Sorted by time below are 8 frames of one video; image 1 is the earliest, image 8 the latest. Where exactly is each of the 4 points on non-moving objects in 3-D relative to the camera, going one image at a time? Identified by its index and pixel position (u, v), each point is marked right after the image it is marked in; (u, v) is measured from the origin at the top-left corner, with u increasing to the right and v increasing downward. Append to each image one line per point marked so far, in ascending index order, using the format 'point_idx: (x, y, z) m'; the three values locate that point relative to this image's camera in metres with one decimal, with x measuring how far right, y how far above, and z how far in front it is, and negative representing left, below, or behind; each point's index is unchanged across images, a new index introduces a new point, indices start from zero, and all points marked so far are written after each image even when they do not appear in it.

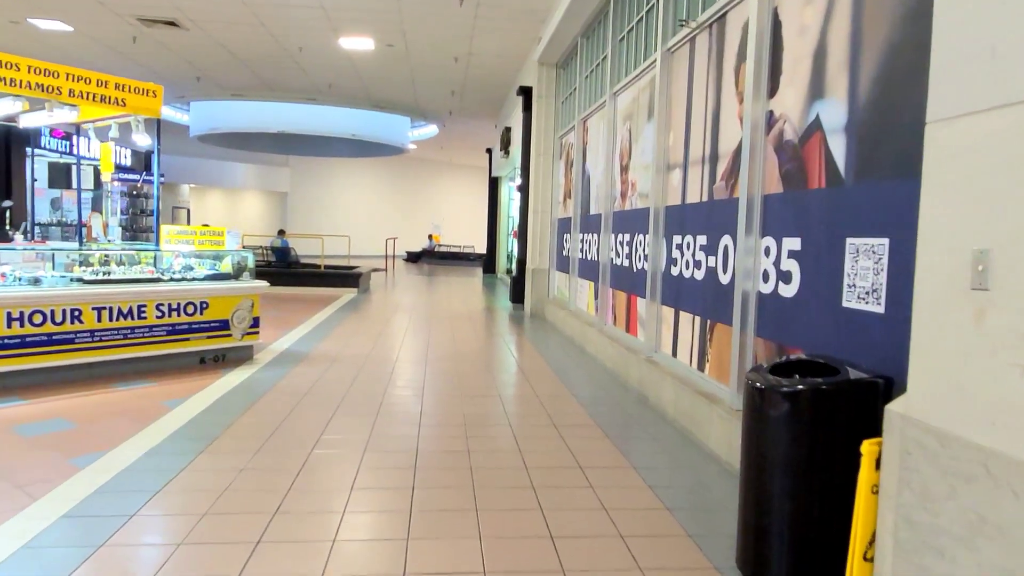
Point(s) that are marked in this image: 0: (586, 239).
0: (+0.8, +0.5, +7.4) m
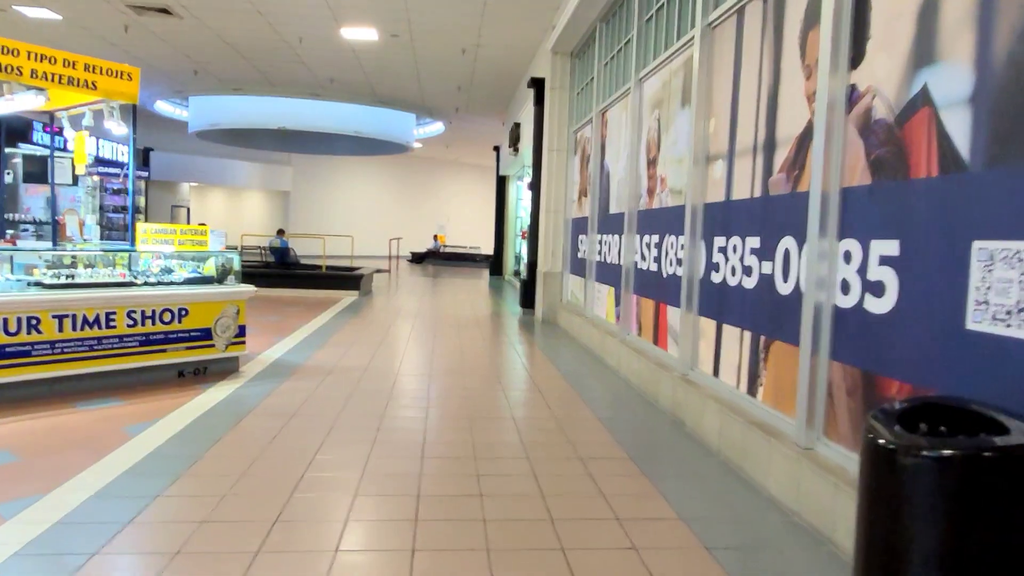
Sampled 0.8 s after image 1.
0: (+0.9, +0.4, +6.8) m
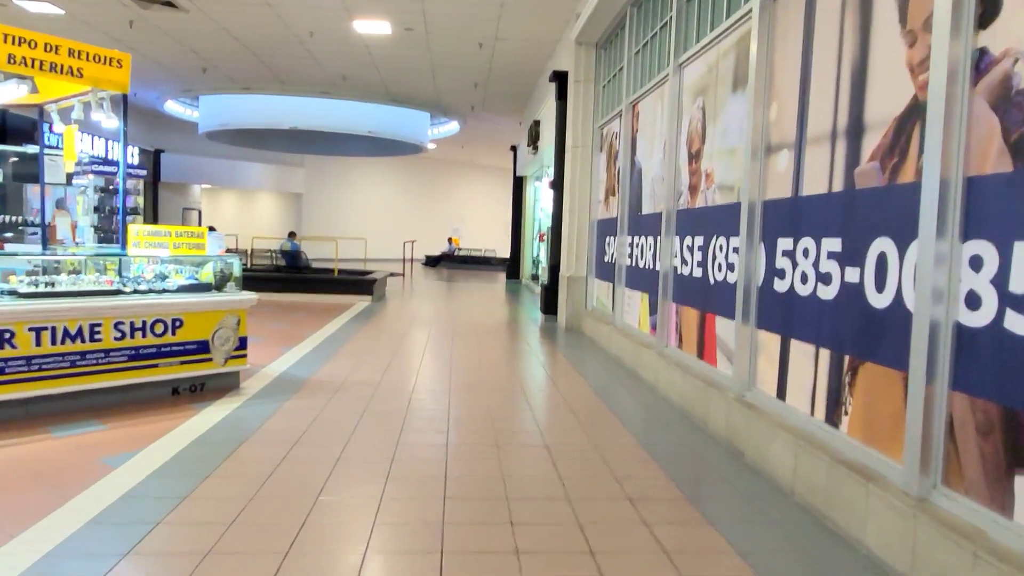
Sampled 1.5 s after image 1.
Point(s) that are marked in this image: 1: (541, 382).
0: (+1.1, +0.4, +6.3) m
1: (+0.2, -0.7, +5.9) m
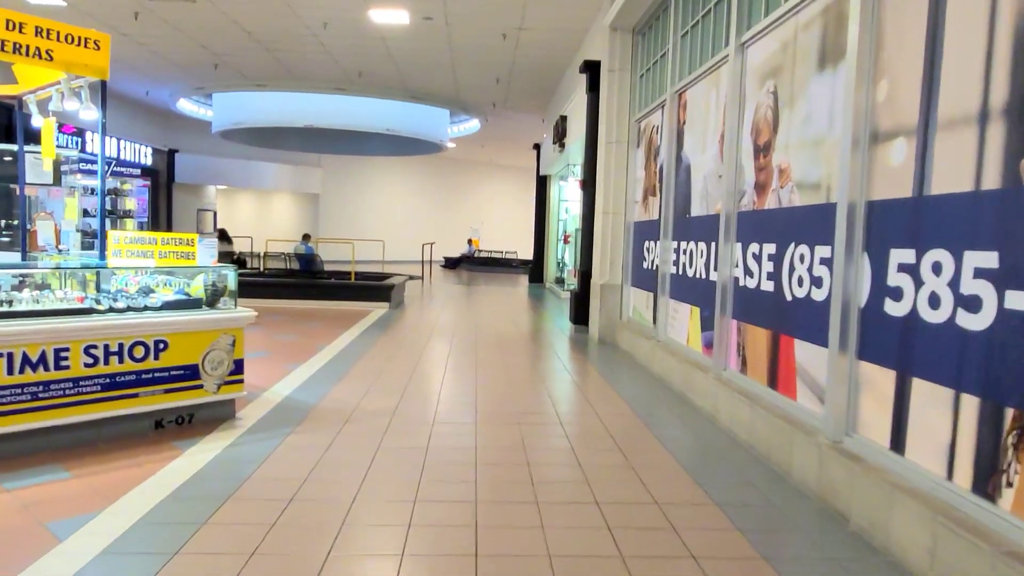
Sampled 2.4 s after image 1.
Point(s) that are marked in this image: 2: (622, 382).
0: (+1.3, +0.3, +5.6) m
1: (+0.4, -0.8, +5.2) m
2: (+0.9, -0.8, +6.0) m
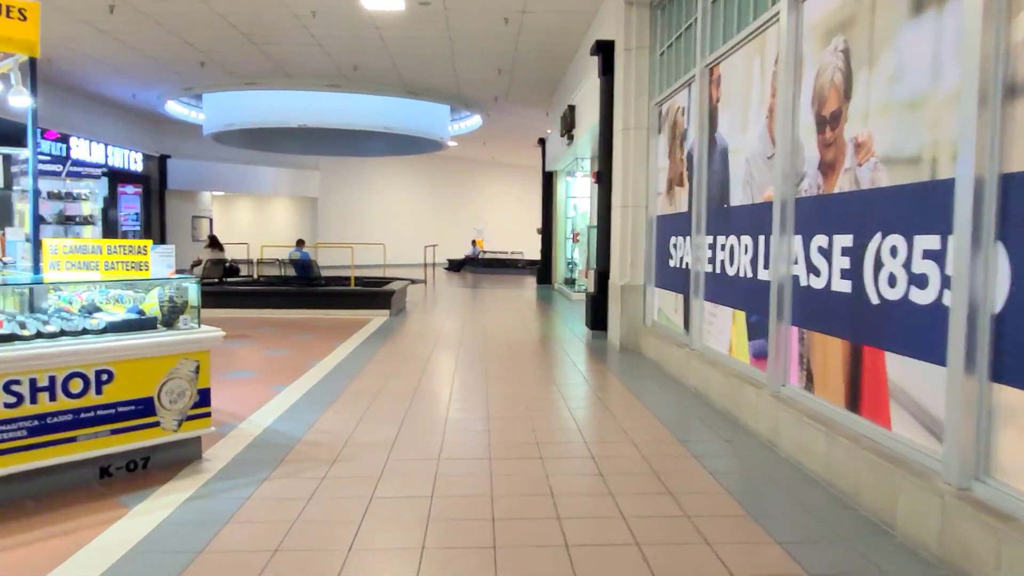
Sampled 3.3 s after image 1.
0: (+1.4, +0.3, +4.9) m
1: (+0.6, -0.9, +4.4) m
2: (+1.0, -0.8, +5.3) m
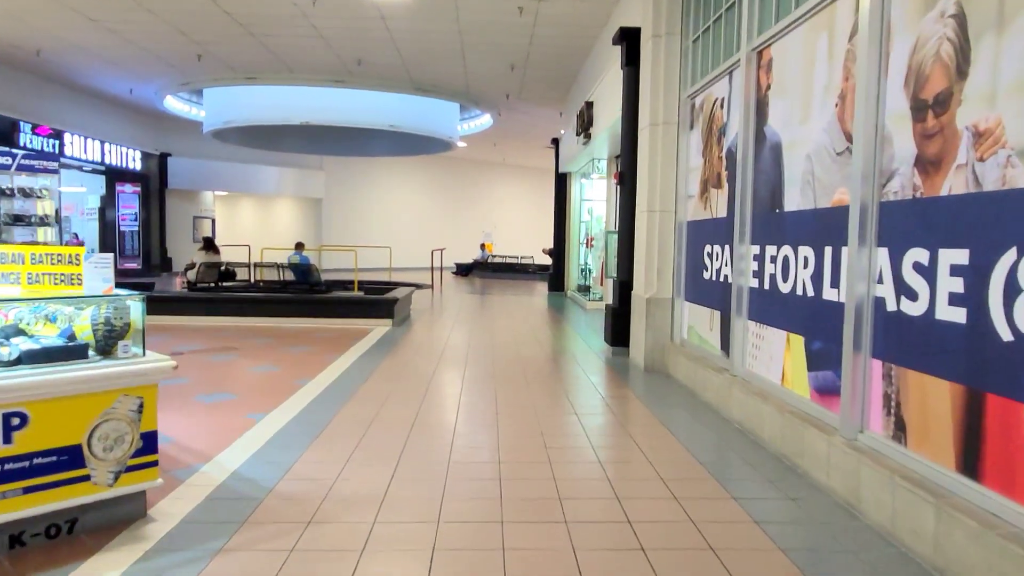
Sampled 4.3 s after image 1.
0: (+1.5, +0.2, +4.1) m
1: (+0.6, -1.0, +3.7) m
2: (+1.1, -0.9, +4.6) m
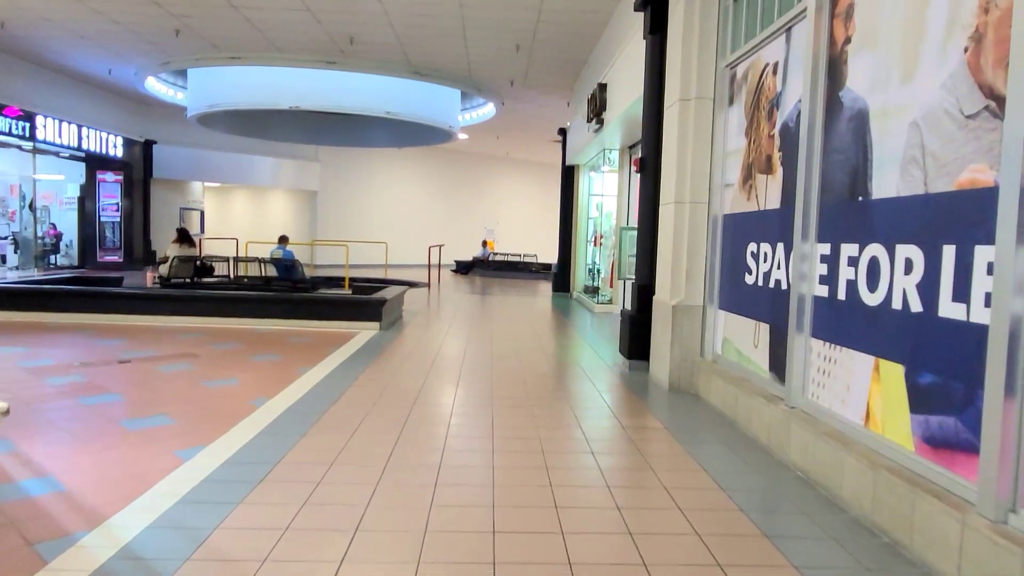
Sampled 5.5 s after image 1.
0: (+1.5, +0.1, +3.2) m
1: (+0.6, -1.0, +2.8) m
2: (+1.1, -0.9, +3.6) m
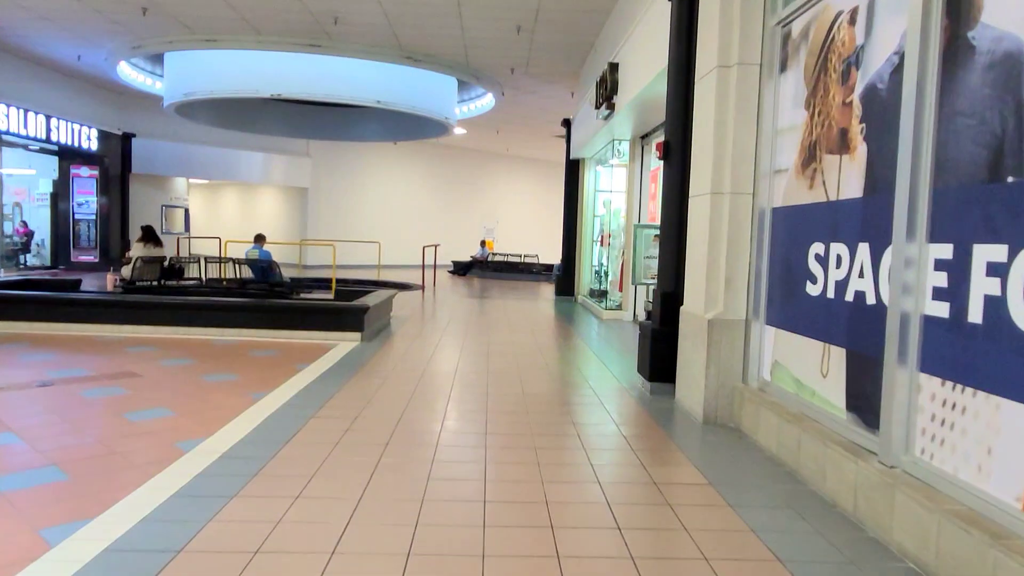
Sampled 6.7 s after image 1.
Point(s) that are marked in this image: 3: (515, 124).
0: (+1.5, +0.1, +2.2) m
1: (+0.6, -1.1, +1.8) m
2: (+1.1, -1.0, +2.6) m
3: (+0.1, +4.1, +17.9) m
